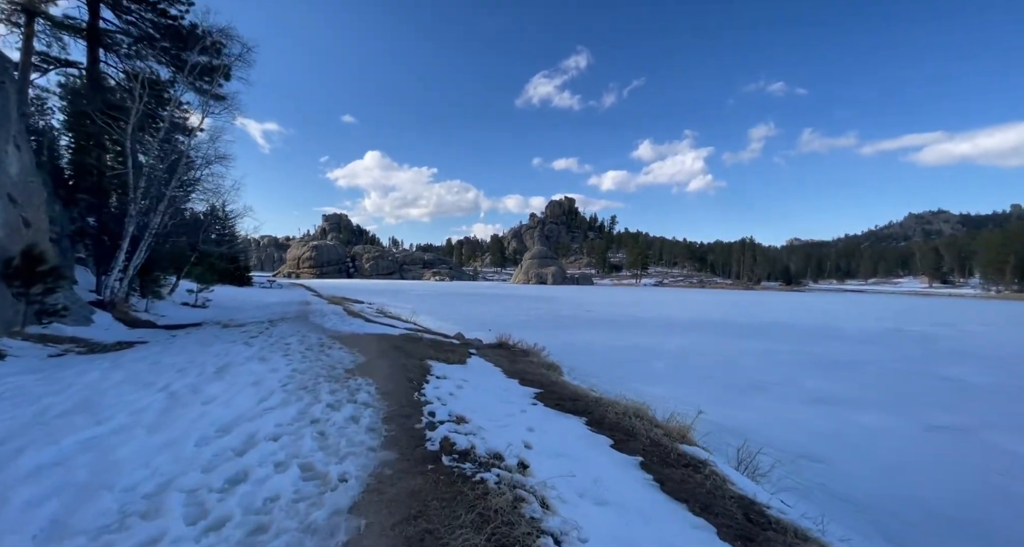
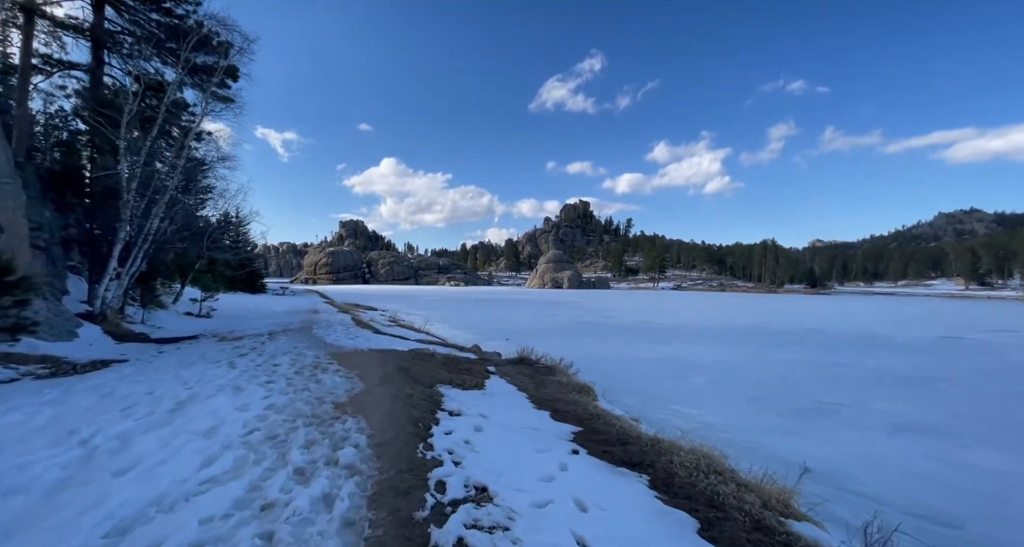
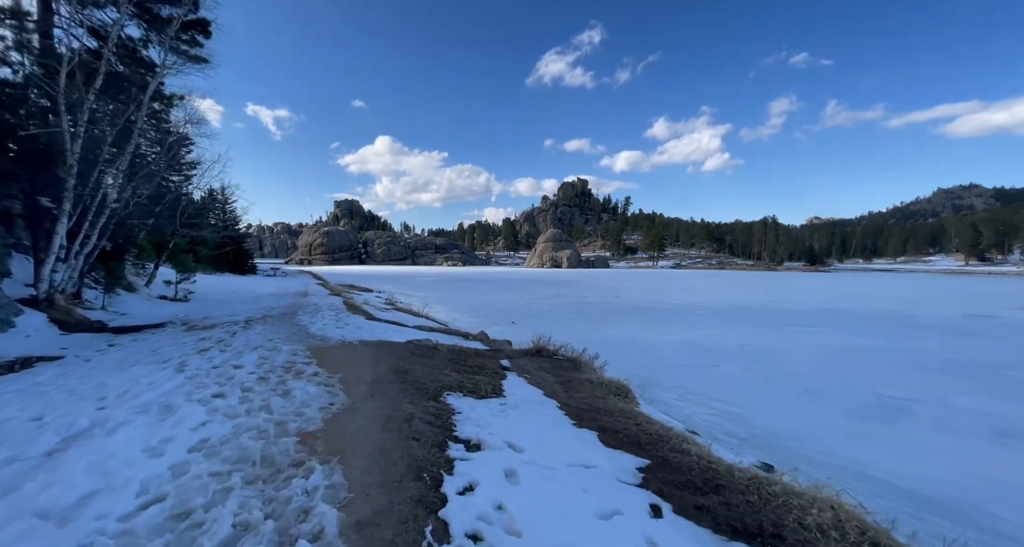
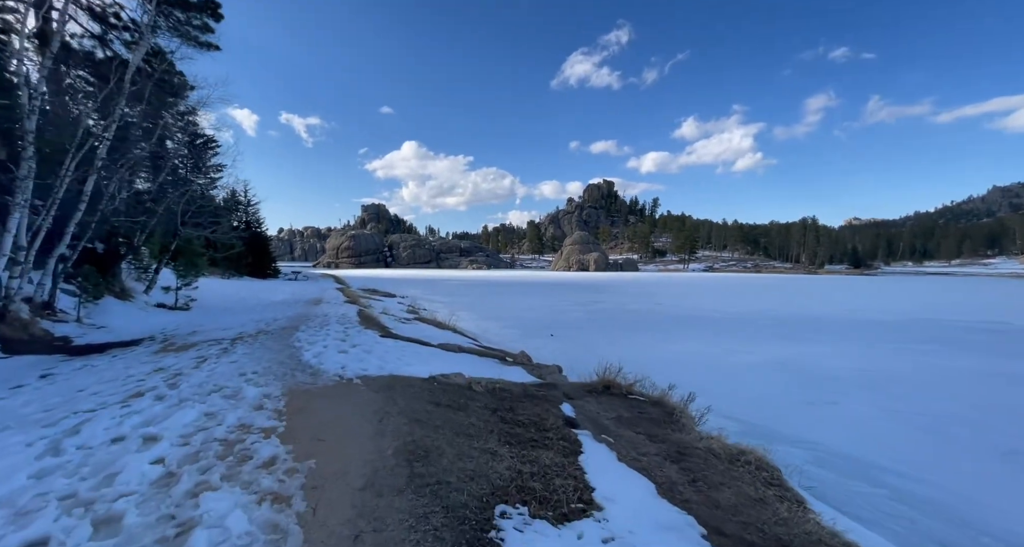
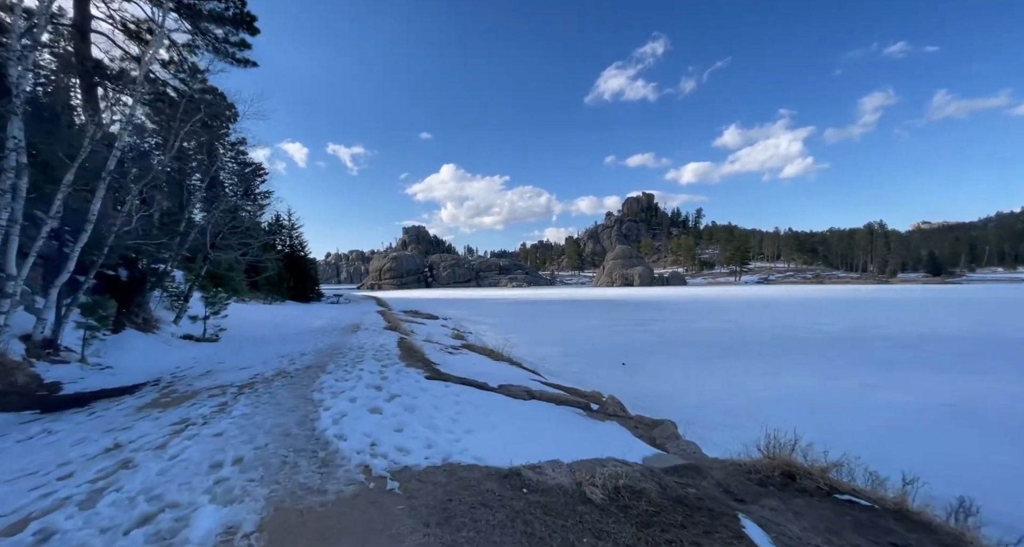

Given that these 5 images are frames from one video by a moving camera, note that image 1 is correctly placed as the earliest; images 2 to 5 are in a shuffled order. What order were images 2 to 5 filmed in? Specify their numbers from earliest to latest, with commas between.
2, 3, 4, 5
